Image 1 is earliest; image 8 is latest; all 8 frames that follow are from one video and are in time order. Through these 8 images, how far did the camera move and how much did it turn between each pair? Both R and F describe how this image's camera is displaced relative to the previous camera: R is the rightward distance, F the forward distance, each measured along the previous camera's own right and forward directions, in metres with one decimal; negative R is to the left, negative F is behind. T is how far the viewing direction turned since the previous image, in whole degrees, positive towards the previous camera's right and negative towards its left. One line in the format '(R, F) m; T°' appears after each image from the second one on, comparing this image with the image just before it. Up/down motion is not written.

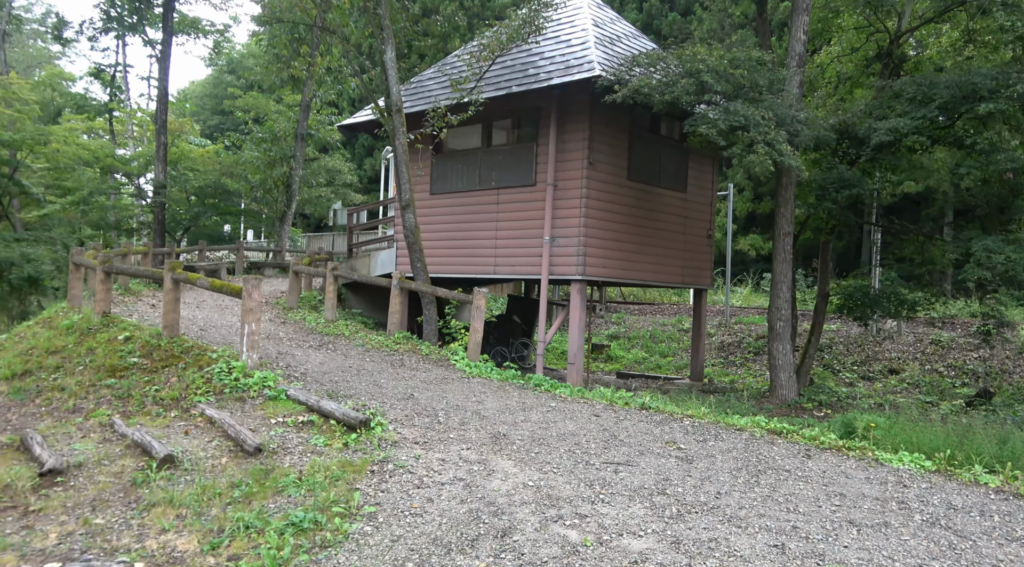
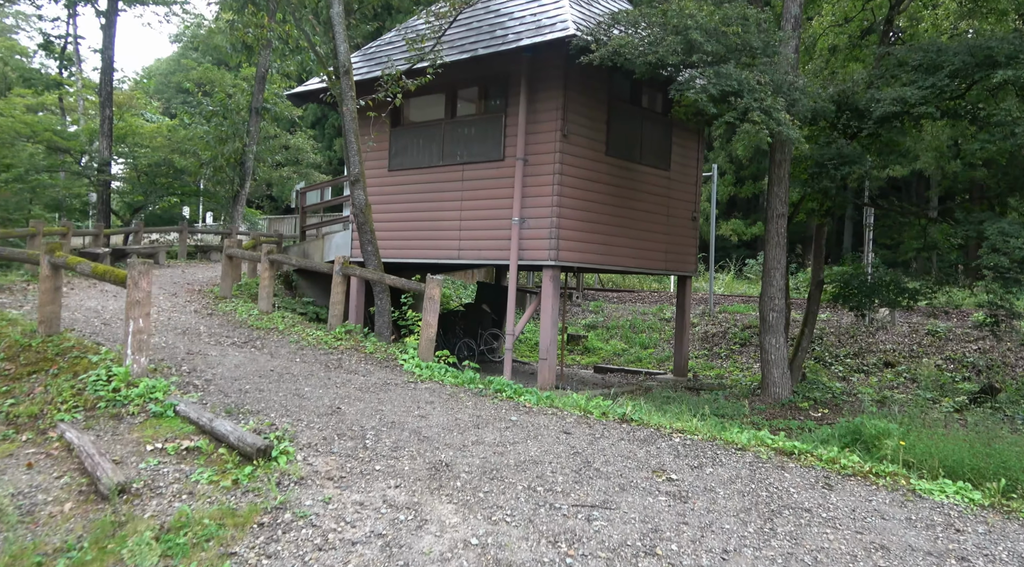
(+0.2, +1.5) m; +2°
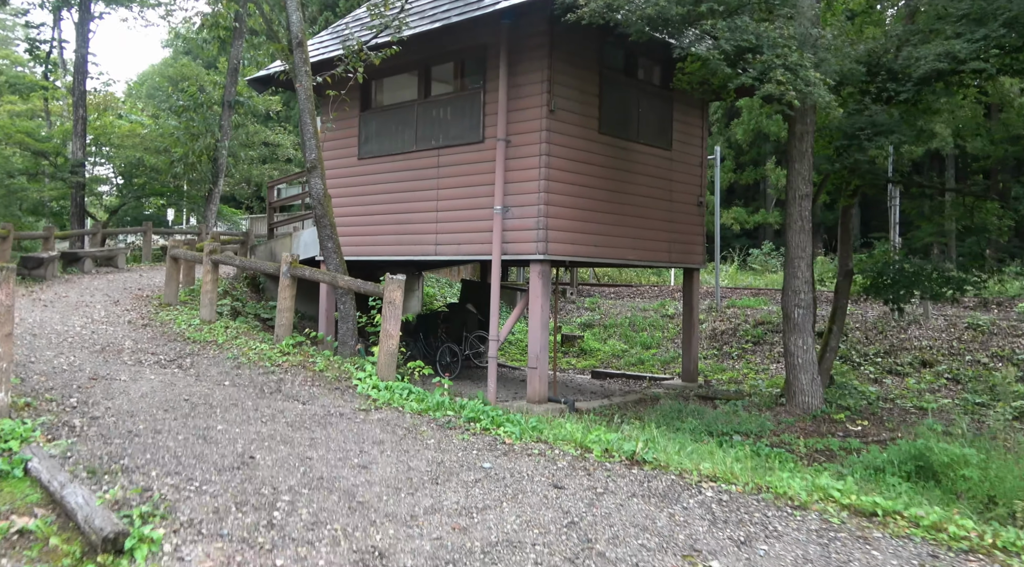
(+0.2, +1.7) m; 0°
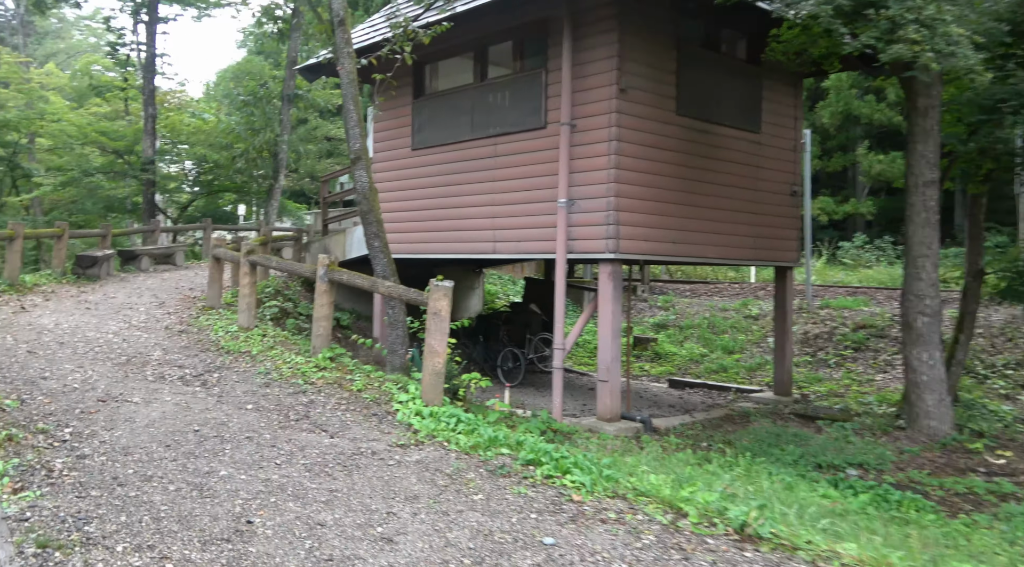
(0.0, +1.2) m; -5°
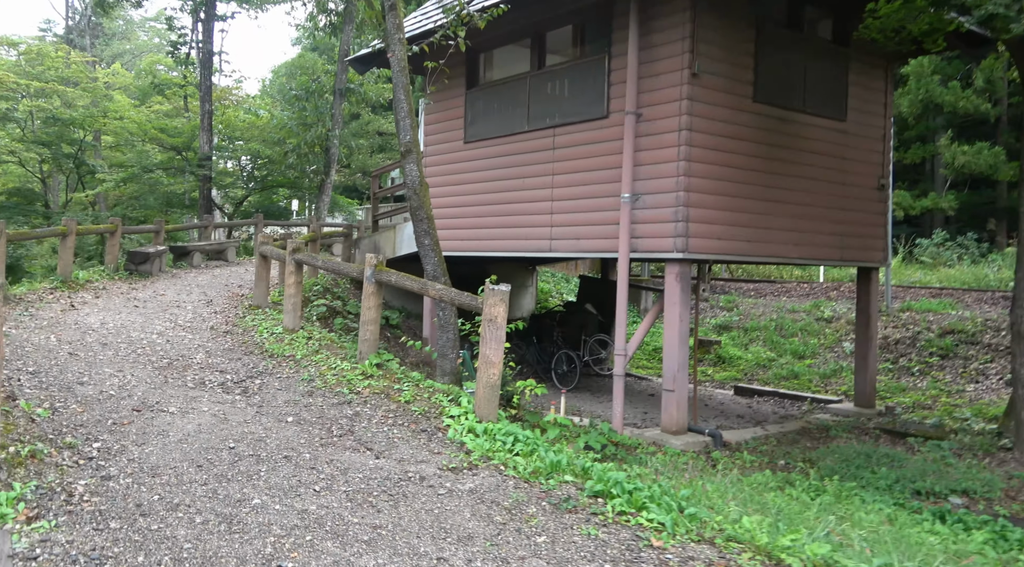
(-0.1, +0.6) m; -4°
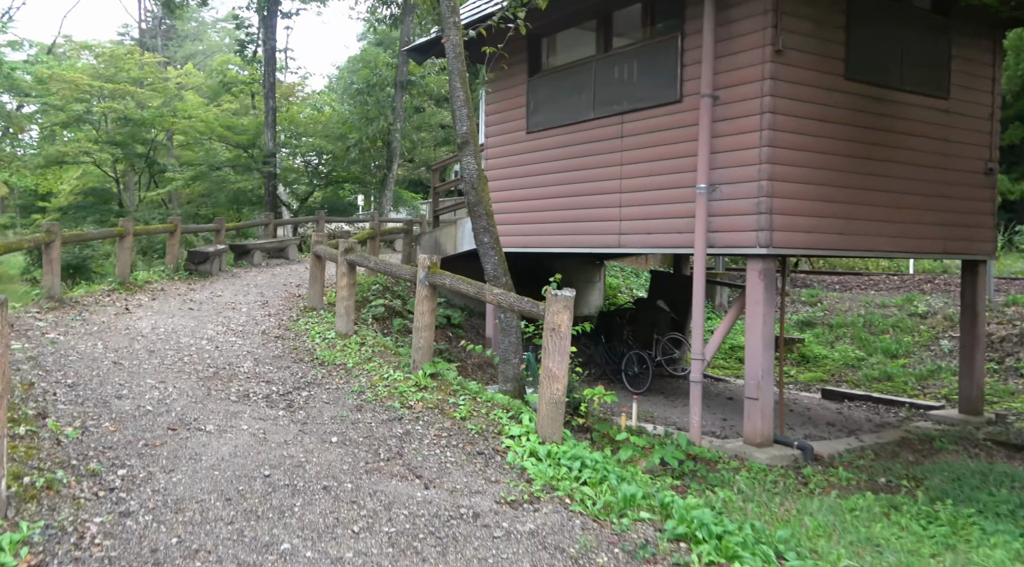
(0.0, +0.6) m; -5°
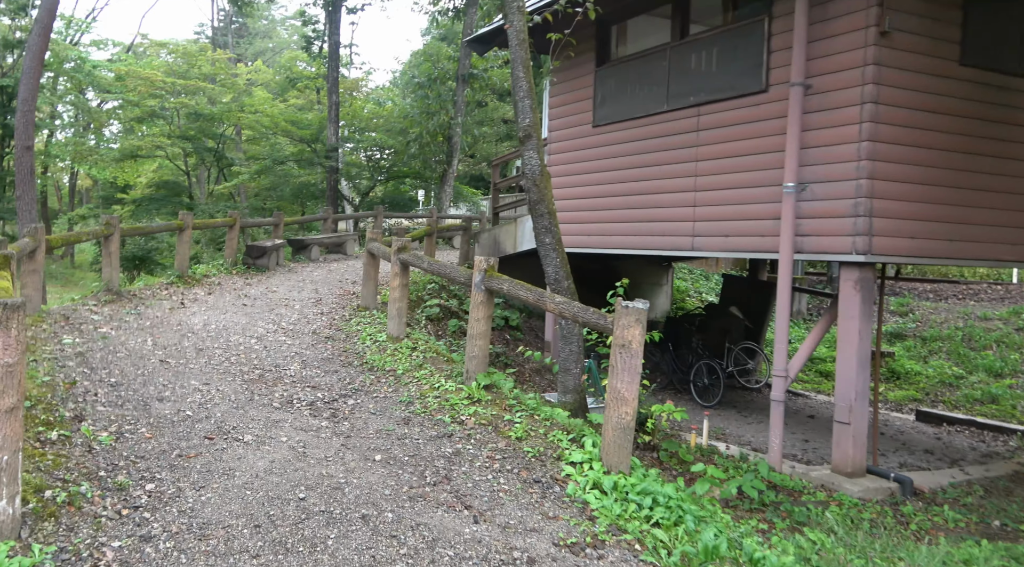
(0.0, +0.5) m; -4°
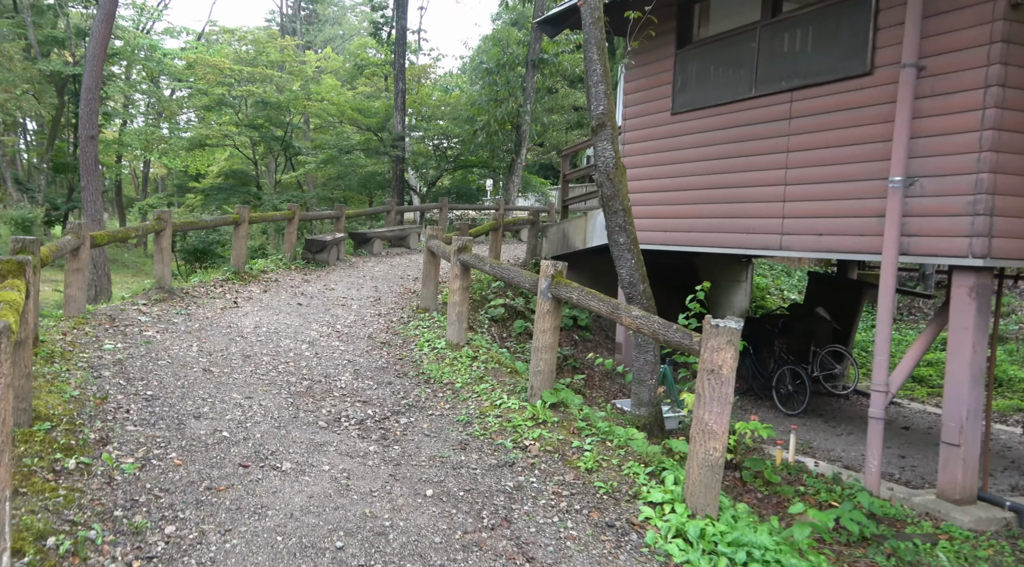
(0.0, +0.6) m; -5°
